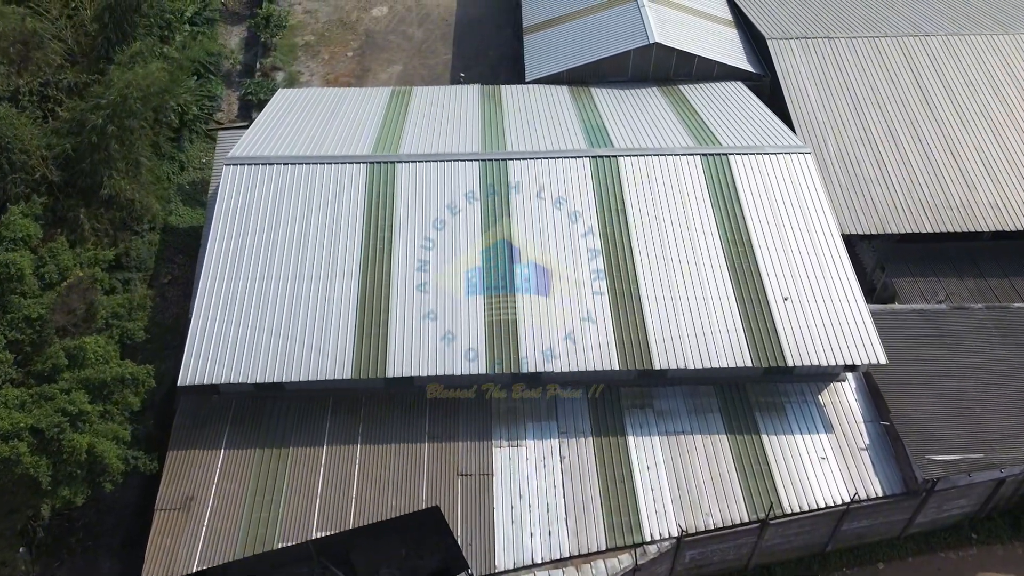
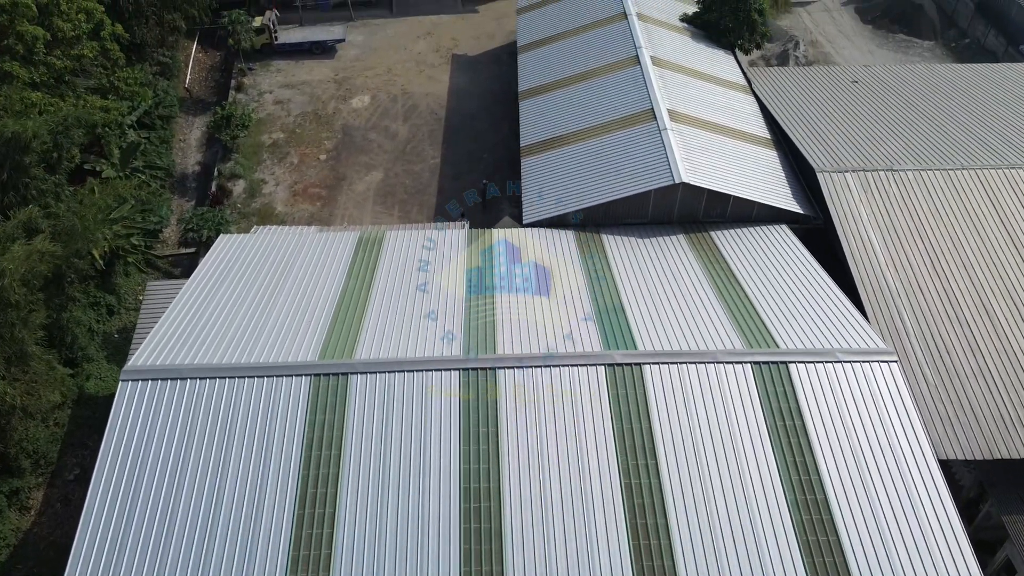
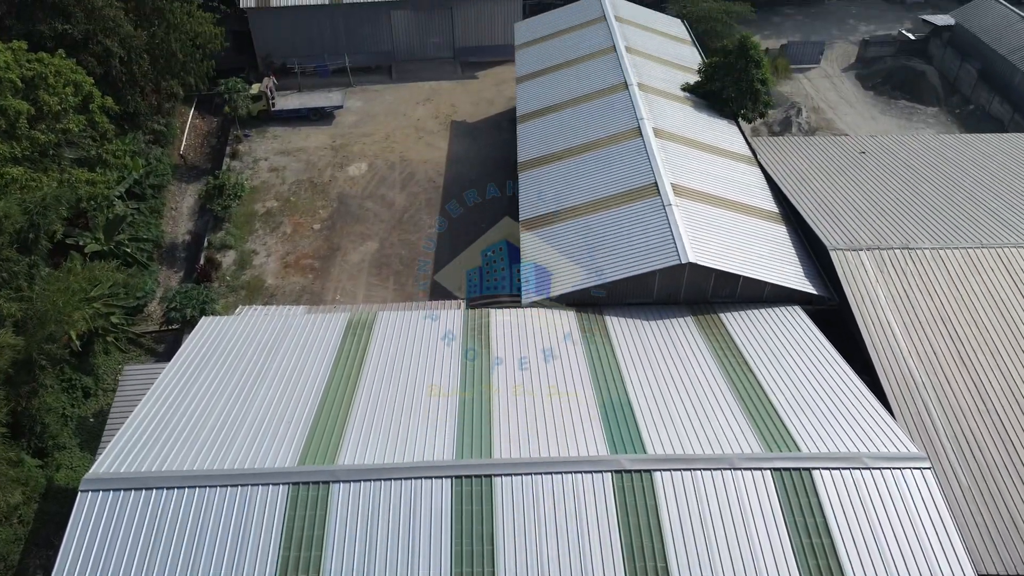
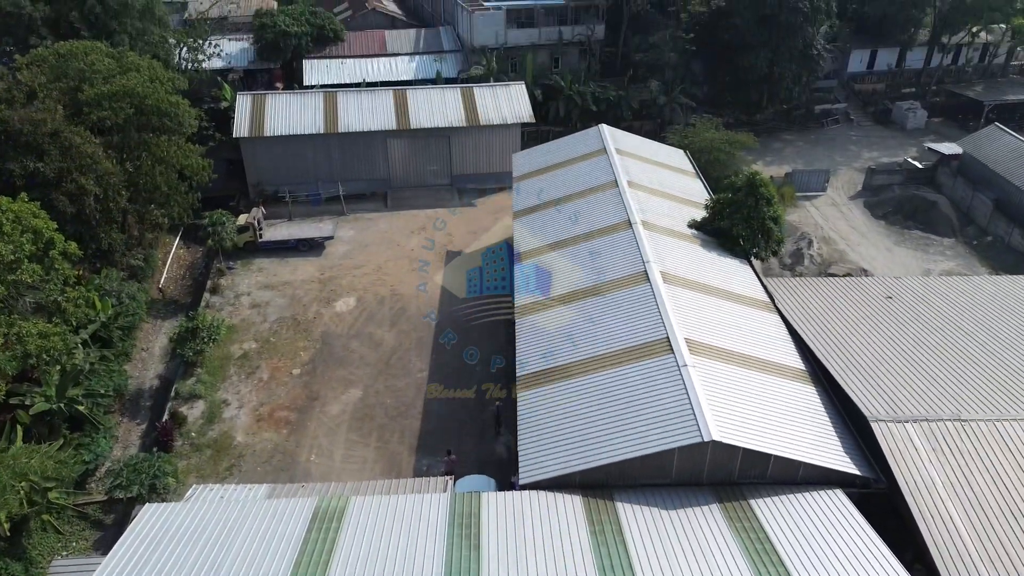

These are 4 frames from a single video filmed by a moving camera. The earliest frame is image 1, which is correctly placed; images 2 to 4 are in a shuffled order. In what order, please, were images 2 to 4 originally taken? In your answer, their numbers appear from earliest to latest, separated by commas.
2, 3, 4
